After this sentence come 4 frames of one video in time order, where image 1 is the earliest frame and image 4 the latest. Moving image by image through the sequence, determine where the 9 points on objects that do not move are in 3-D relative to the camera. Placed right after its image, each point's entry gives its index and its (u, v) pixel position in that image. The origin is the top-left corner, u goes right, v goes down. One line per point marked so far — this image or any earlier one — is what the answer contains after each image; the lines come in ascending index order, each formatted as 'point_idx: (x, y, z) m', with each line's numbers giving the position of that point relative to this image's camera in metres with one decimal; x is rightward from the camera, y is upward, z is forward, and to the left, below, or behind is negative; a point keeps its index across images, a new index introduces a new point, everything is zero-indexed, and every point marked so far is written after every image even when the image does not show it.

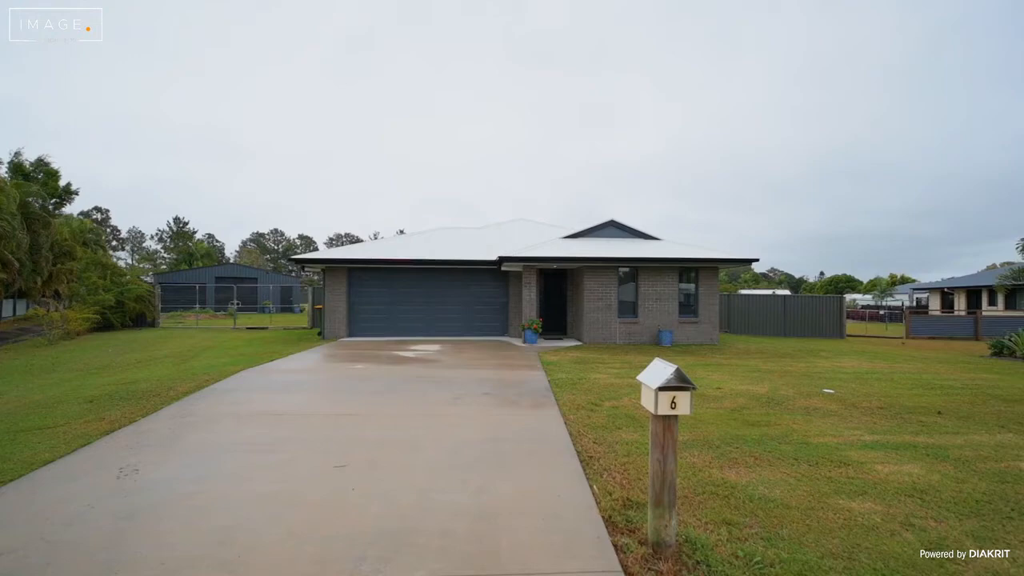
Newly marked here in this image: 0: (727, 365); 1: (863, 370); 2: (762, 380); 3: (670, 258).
0: (+4.3, -1.5, +10.1) m
1: (+7.0, -1.6, +10.1) m
2: (+4.0, -1.5, +8.2) m
3: (+4.3, +0.8, +13.9) m
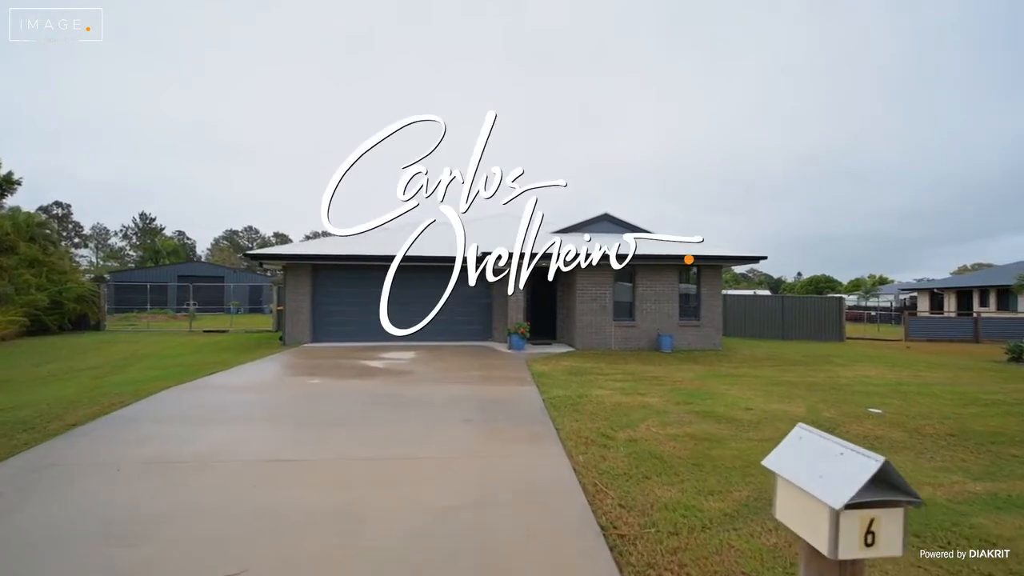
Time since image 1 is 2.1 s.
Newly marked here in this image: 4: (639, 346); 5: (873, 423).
0: (+4.0, -1.5, +8.9) m
1: (+6.7, -1.6, +8.9) m
2: (+3.9, -1.5, +7.0) m
3: (+4.0, +0.8, +12.7) m
4: (+3.2, -1.5, +12.8) m
5: (+4.1, -1.5, +5.7) m
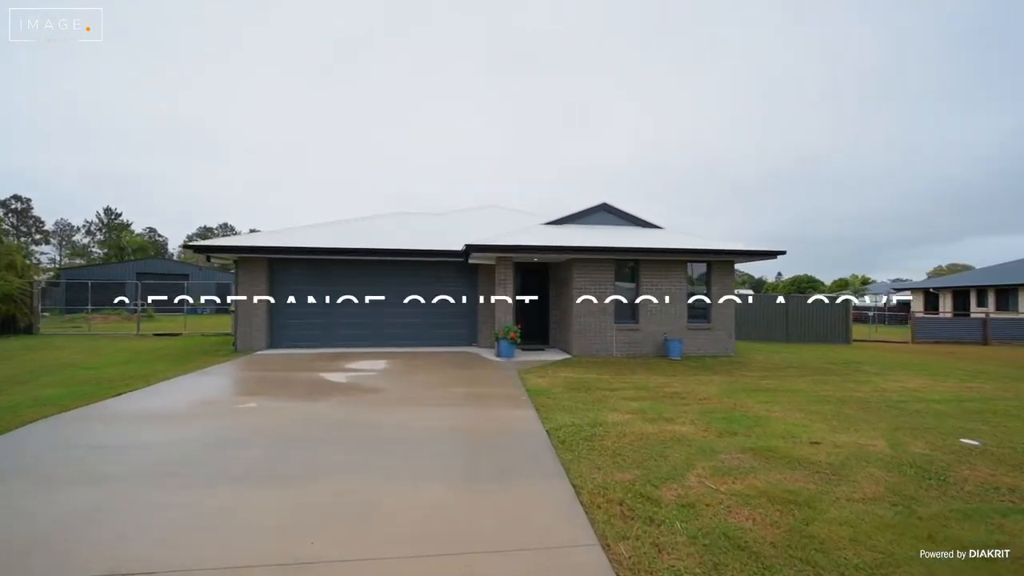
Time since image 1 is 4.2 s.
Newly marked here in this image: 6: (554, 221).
0: (+3.9, -1.5, +7.5) m
1: (+6.6, -1.6, +7.6) m
2: (+3.8, -1.5, +5.6) m
3: (+3.7, +0.8, +11.3) m
4: (+3.0, -1.4, +11.4) m
5: (+4.0, -1.5, +4.3) m
6: (+1.1, +1.8, +13.6) m
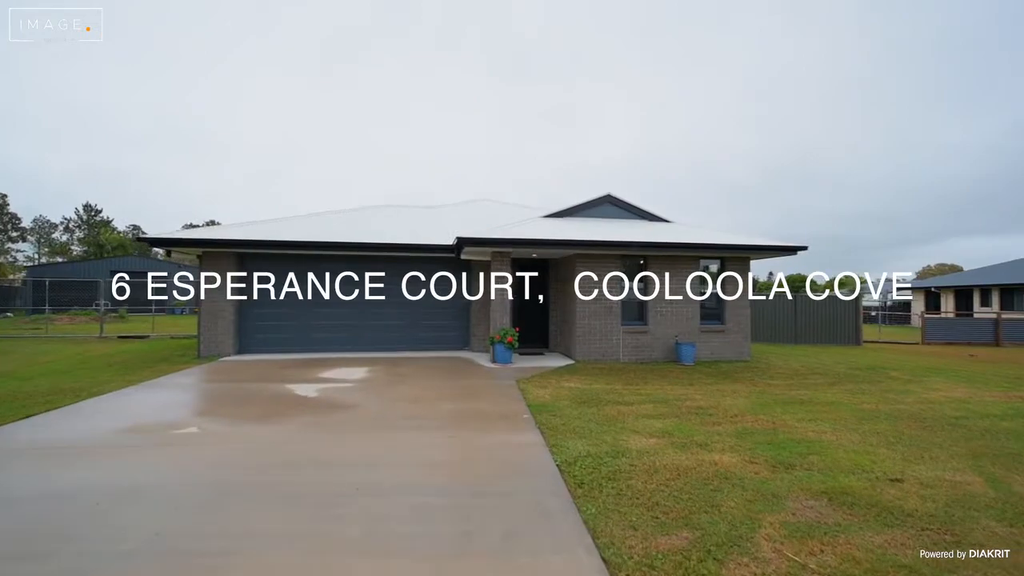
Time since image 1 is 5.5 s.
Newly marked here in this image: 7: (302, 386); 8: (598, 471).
0: (+3.9, -1.5, +6.5) m
1: (+6.5, -1.6, +6.7) m
2: (+3.8, -1.5, +4.6) m
3: (+3.6, +0.9, +10.3) m
4: (+2.9, -1.4, +10.4) m
5: (+4.1, -1.5, +3.4) m
6: (+1.0, +1.8, +12.6) m
7: (-2.9, -1.4, +7.1) m
8: (+0.7, -1.4, +3.8) m
